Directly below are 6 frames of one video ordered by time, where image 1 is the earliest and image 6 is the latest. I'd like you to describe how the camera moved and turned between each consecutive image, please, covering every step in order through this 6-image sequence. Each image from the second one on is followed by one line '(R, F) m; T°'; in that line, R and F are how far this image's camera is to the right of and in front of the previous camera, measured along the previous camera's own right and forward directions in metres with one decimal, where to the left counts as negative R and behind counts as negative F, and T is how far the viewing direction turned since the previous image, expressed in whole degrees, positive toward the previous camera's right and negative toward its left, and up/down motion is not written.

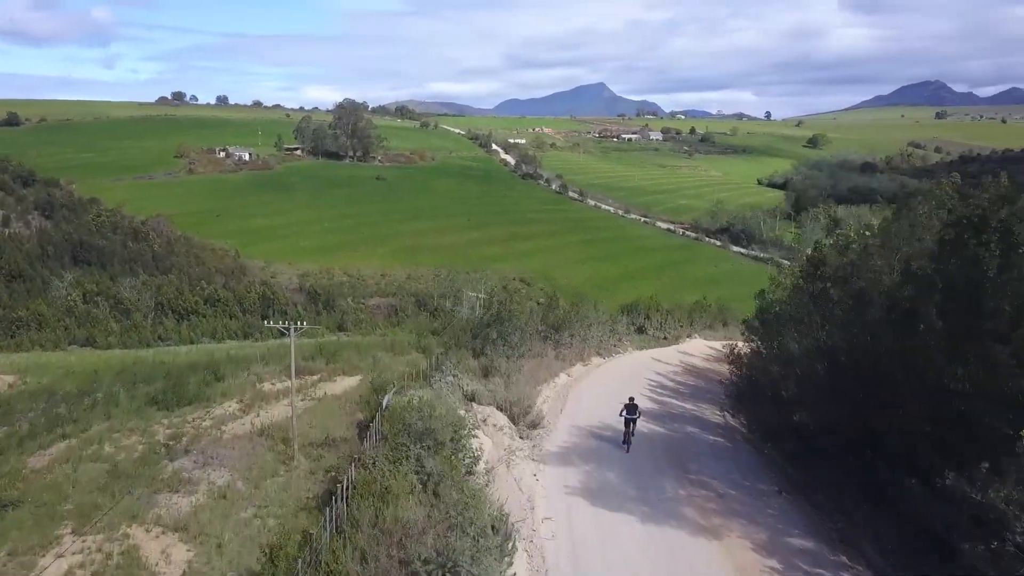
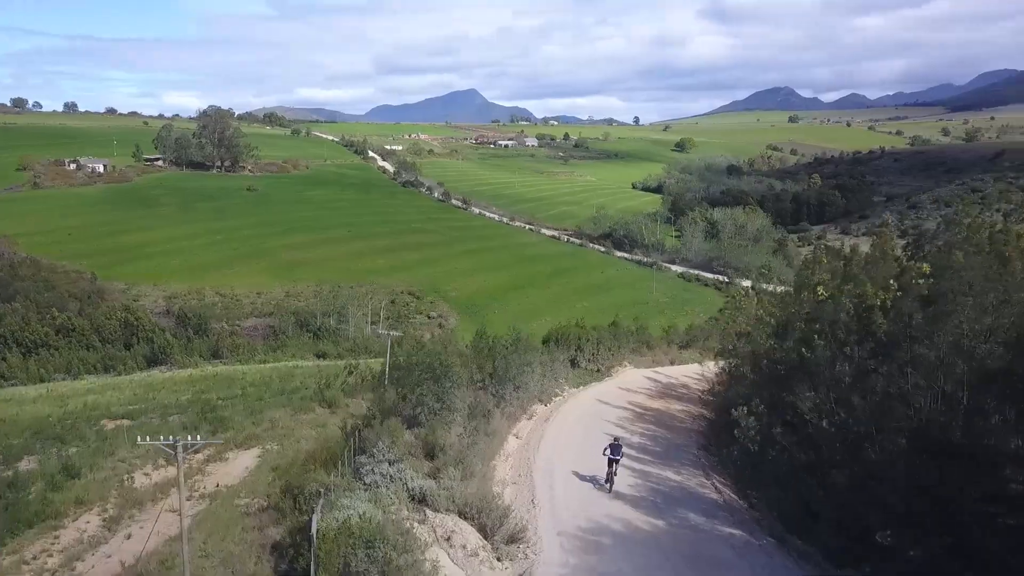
(-1.0, +3.1) m; +9°
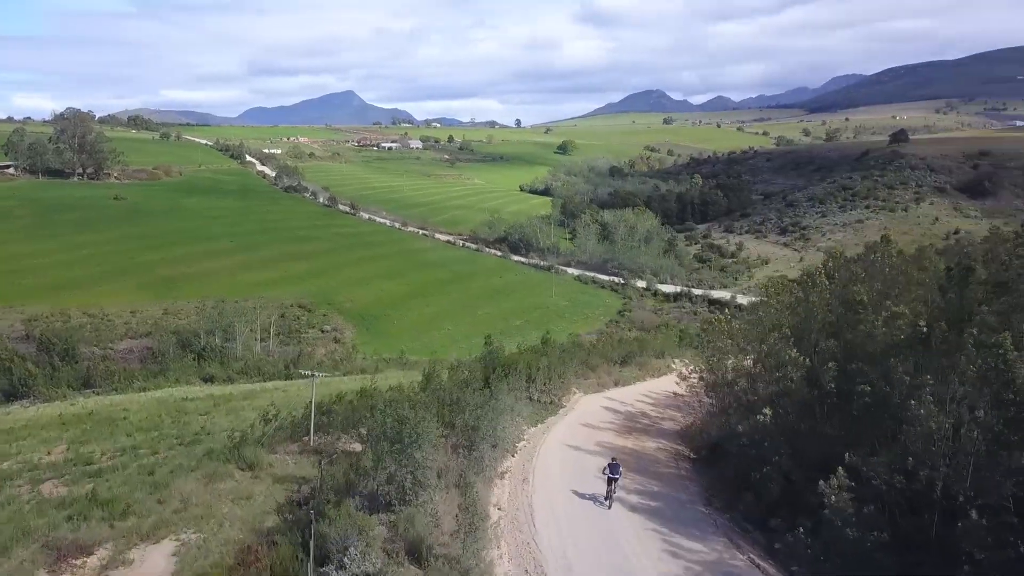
(-1.4, +2.7) m; +8°
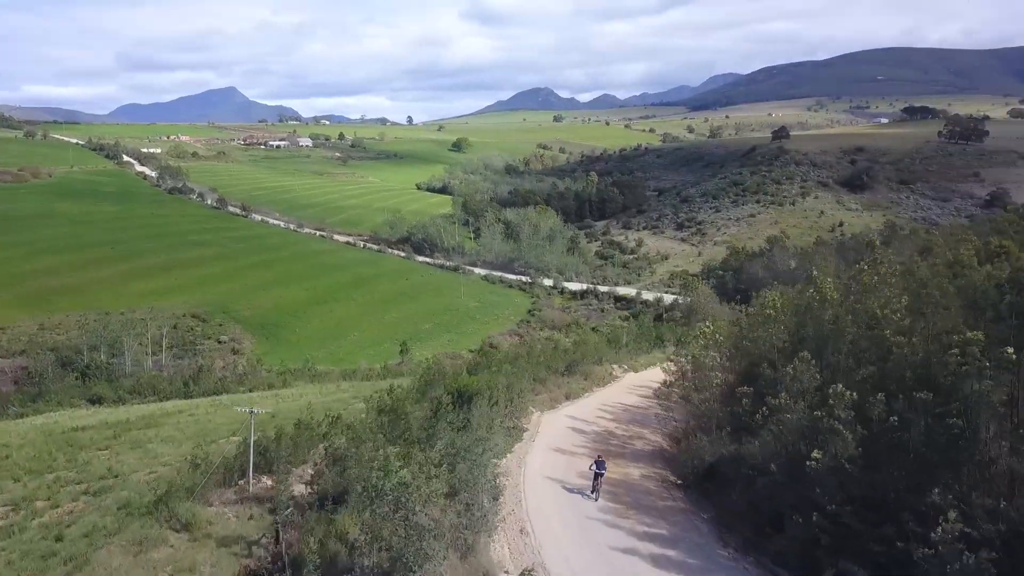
(-1.5, +1.9) m; +7°
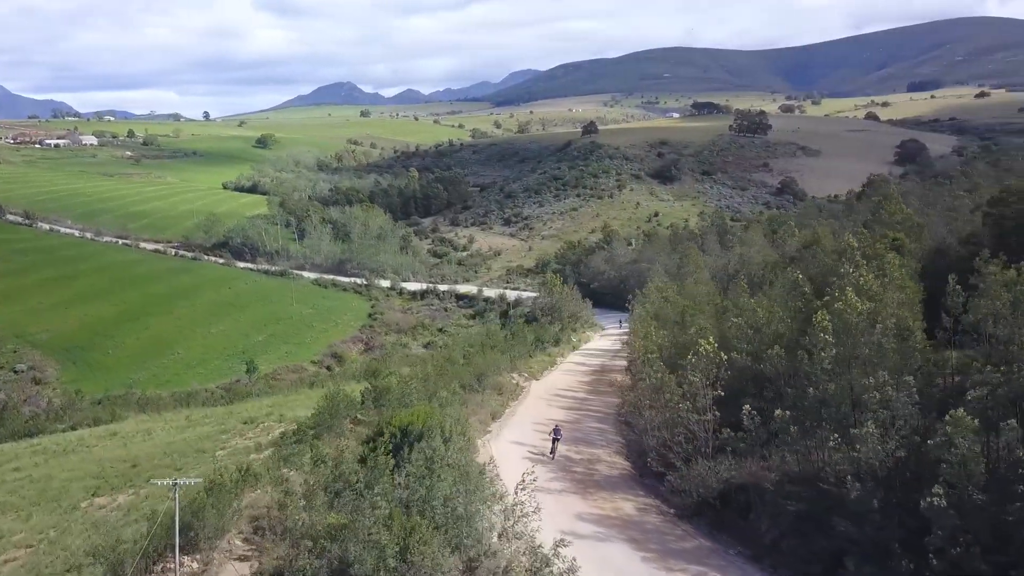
(-2.9, +2.4) m; +13°
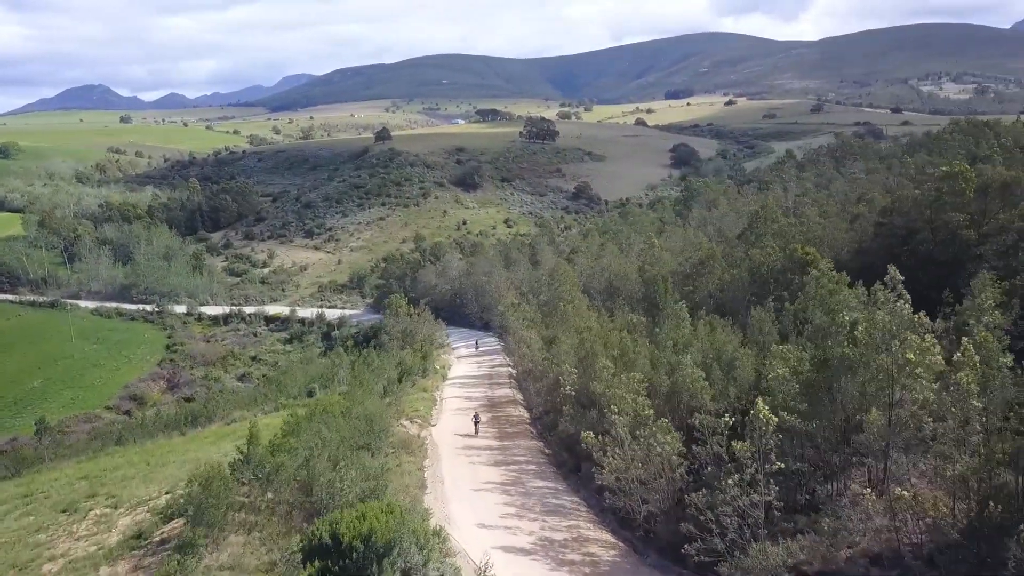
(-3.2, +3.8) m; +15°
